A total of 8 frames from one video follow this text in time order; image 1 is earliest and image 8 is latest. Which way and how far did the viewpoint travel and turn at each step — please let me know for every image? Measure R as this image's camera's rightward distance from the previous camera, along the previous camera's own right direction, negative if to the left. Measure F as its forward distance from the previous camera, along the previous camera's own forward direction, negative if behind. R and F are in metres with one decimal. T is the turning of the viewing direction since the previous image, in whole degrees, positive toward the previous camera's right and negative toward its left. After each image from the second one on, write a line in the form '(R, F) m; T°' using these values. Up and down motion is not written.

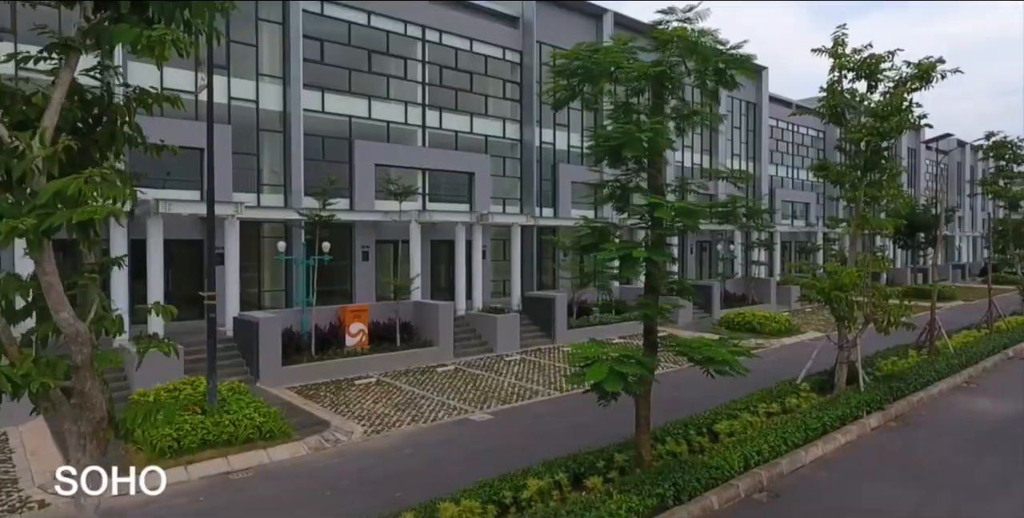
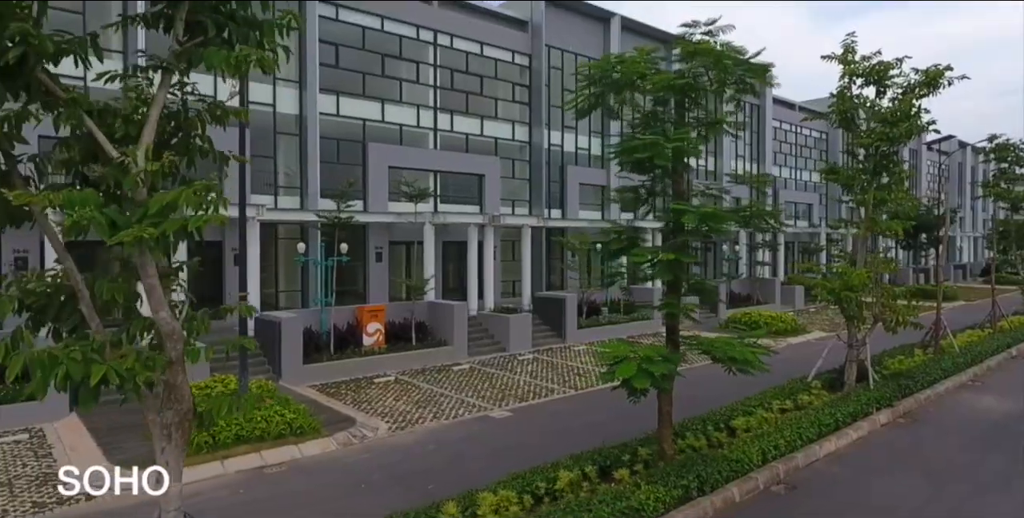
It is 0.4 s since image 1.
(-0.3, -0.3) m; 0°
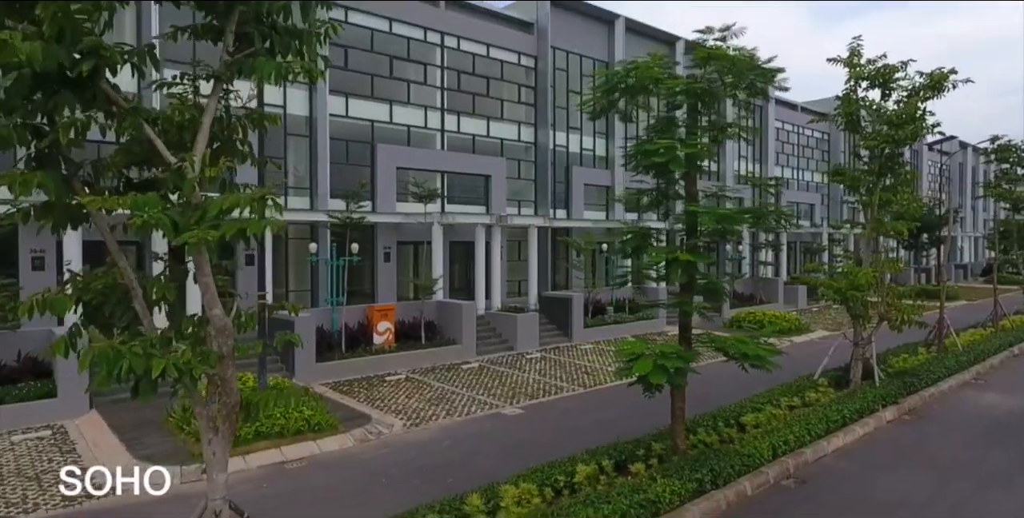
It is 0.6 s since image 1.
(-0.2, -0.2) m; 0°
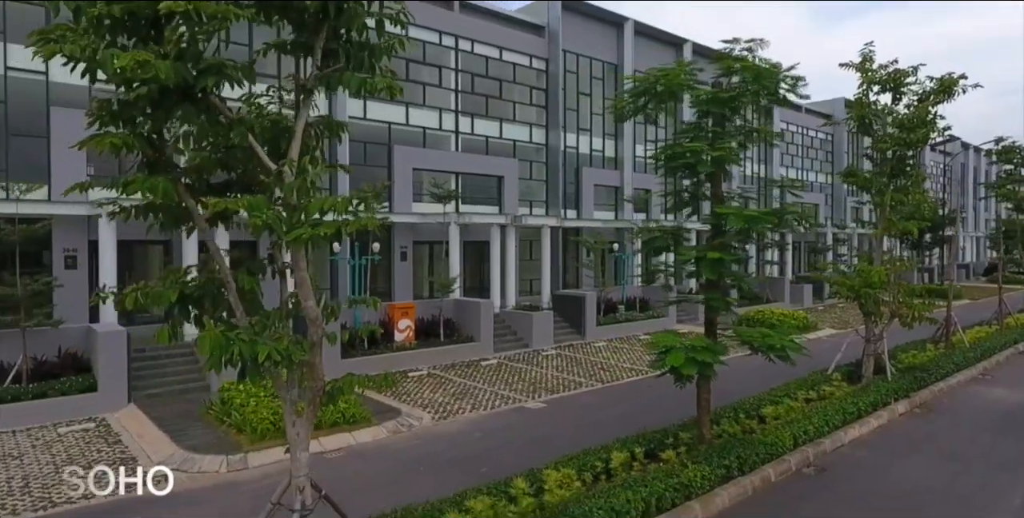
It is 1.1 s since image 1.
(-0.4, -0.4) m; 0°
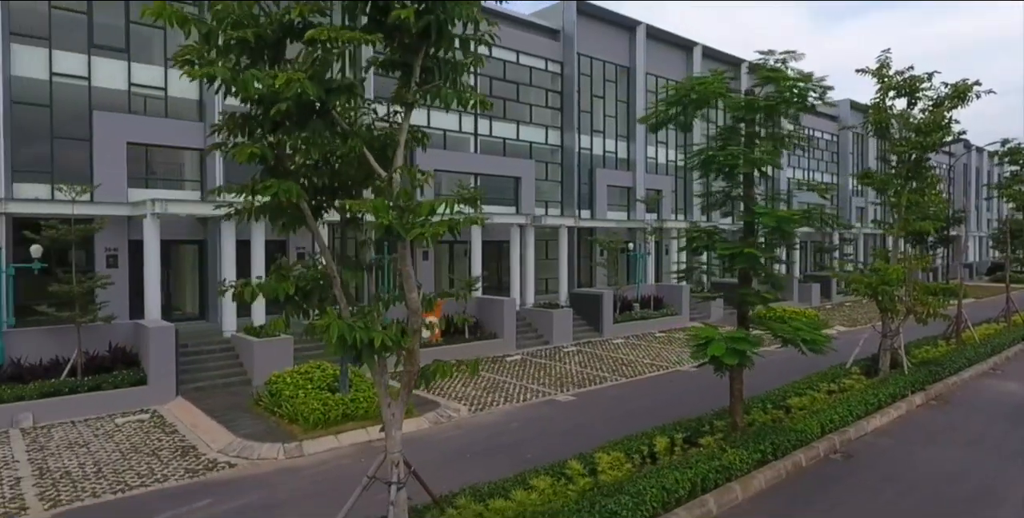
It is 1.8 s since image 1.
(-0.5, -0.5) m; 0°
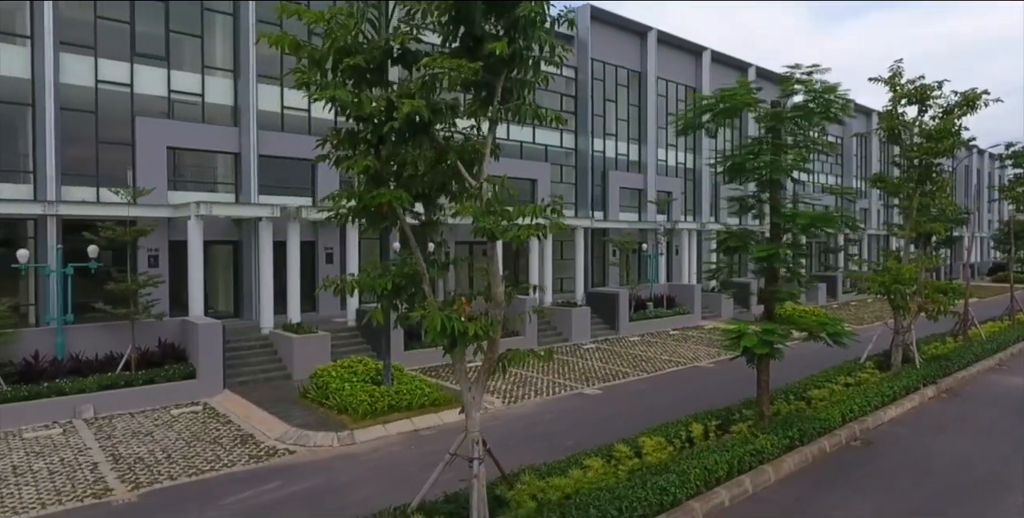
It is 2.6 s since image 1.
(-0.5, -0.6) m; 0°
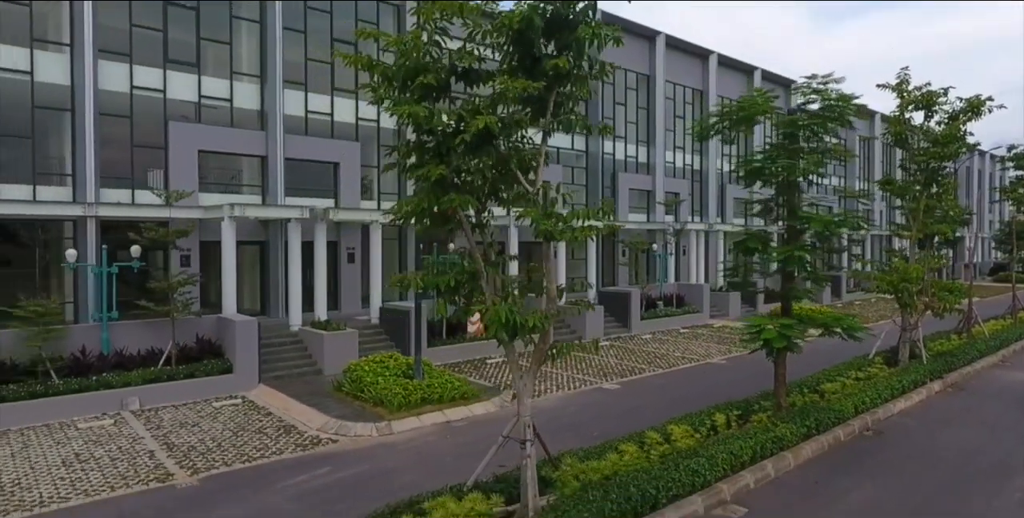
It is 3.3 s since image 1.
(-0.4, -0.5) m; 0°
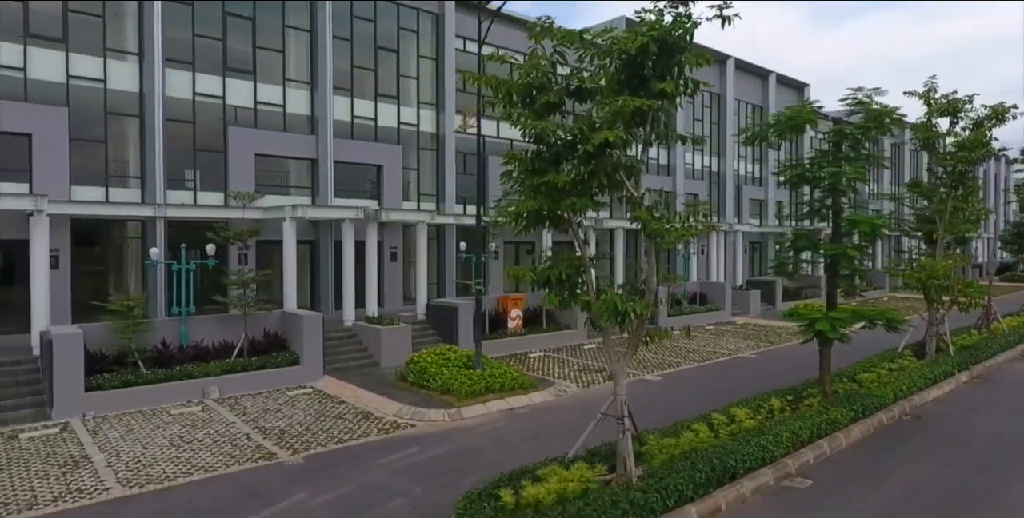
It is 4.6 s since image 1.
(-0.9, -0.8) m; 0°
